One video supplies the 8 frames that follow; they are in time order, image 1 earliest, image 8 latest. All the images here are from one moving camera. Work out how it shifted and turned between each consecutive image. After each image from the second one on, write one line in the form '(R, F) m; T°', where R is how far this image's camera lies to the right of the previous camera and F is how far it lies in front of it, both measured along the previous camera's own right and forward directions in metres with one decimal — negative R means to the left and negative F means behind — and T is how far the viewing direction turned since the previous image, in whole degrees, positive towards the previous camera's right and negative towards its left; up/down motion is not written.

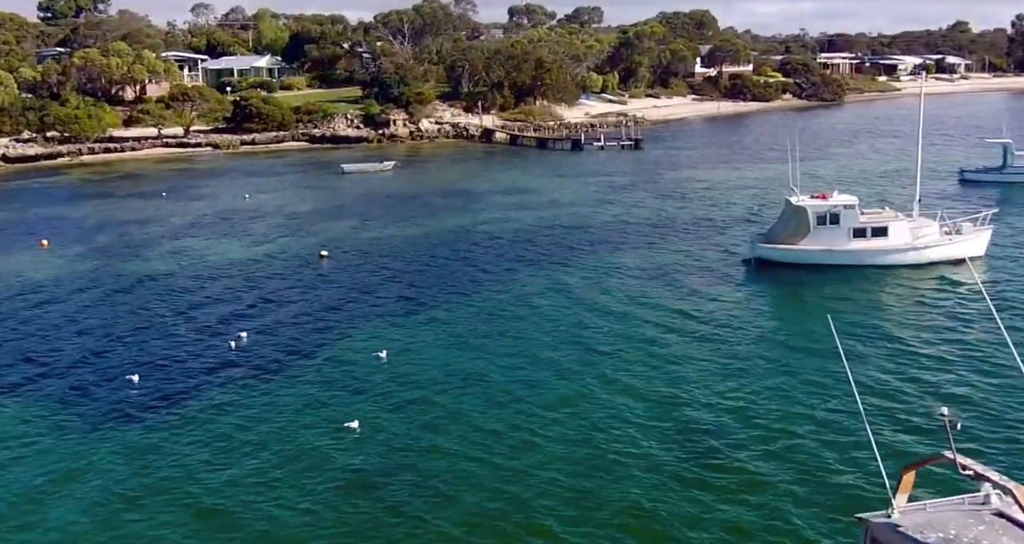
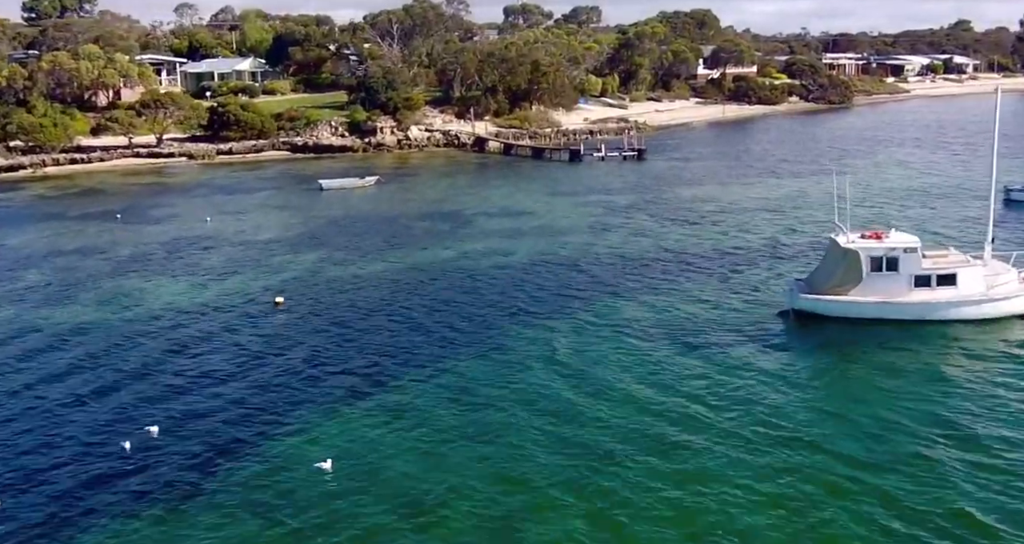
(+0.3, +7.1) m; 0°
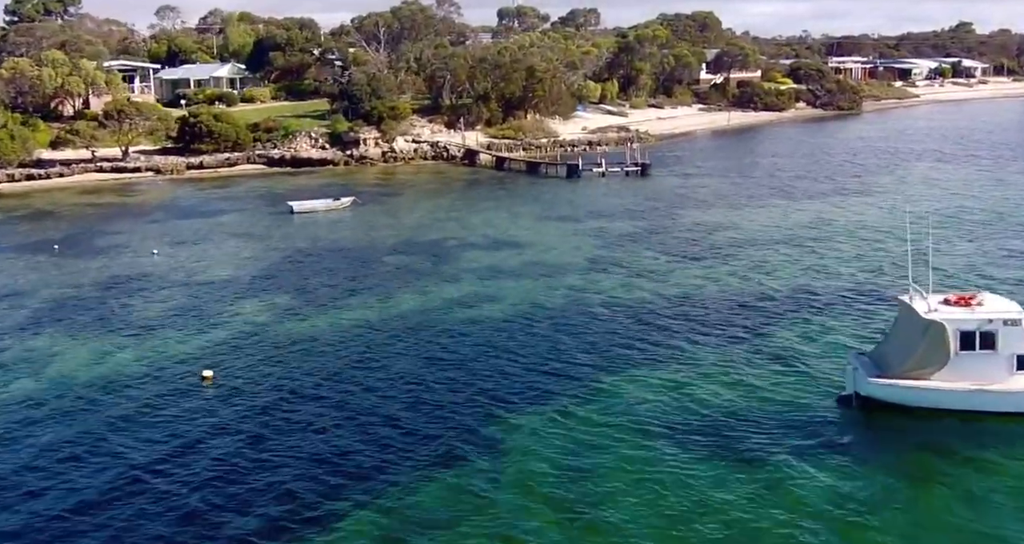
(+0.4, +7.6) m; 0°
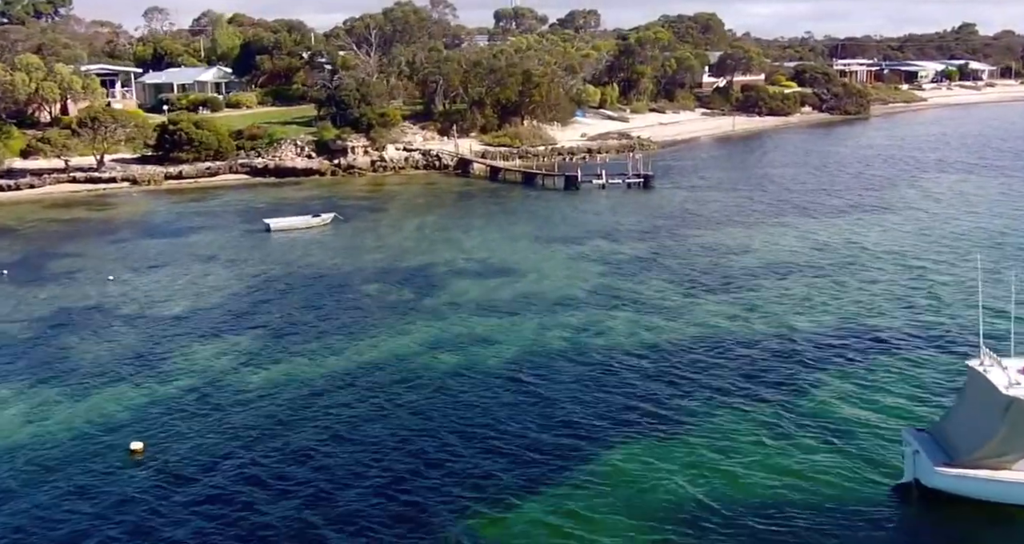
(+0.4, +5.0) m; 0°
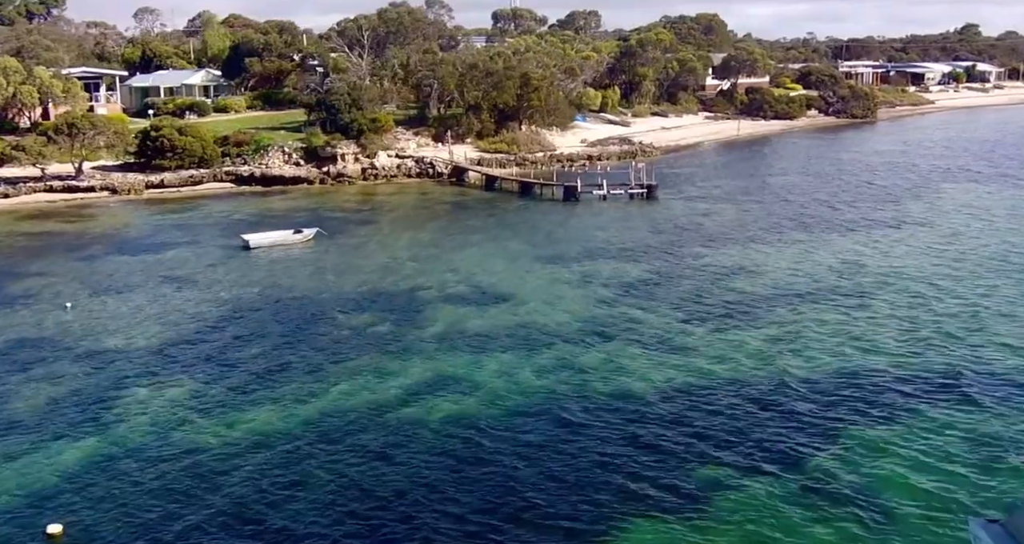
(+0.3, +4.1) m; 0°
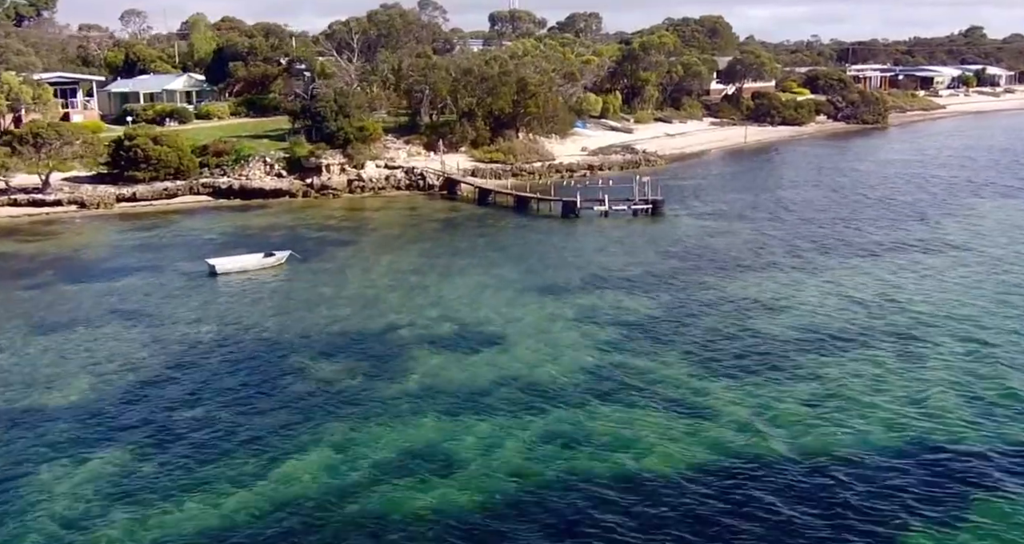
(+0.4, +5.7) m; 0°
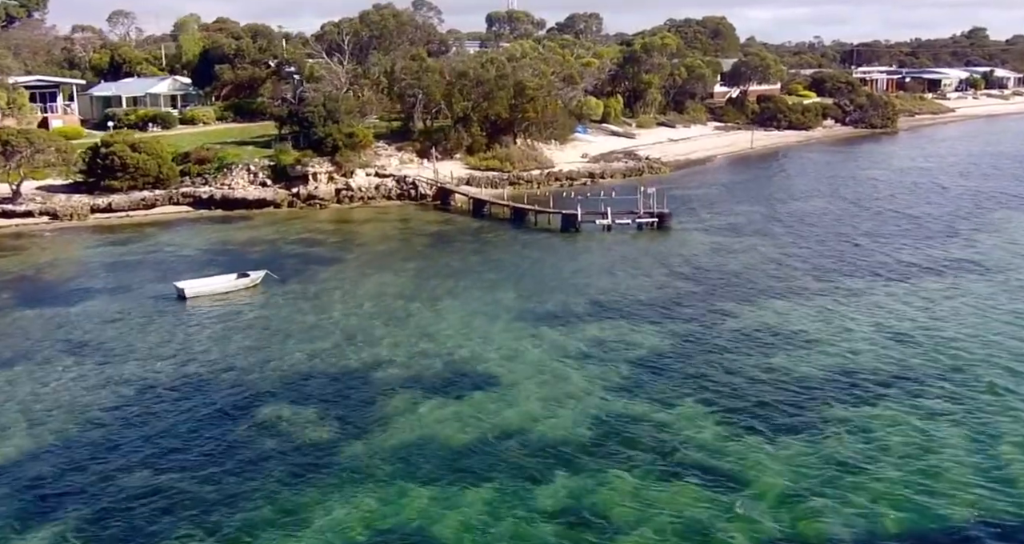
(+0.2, +4.5) m; 0°
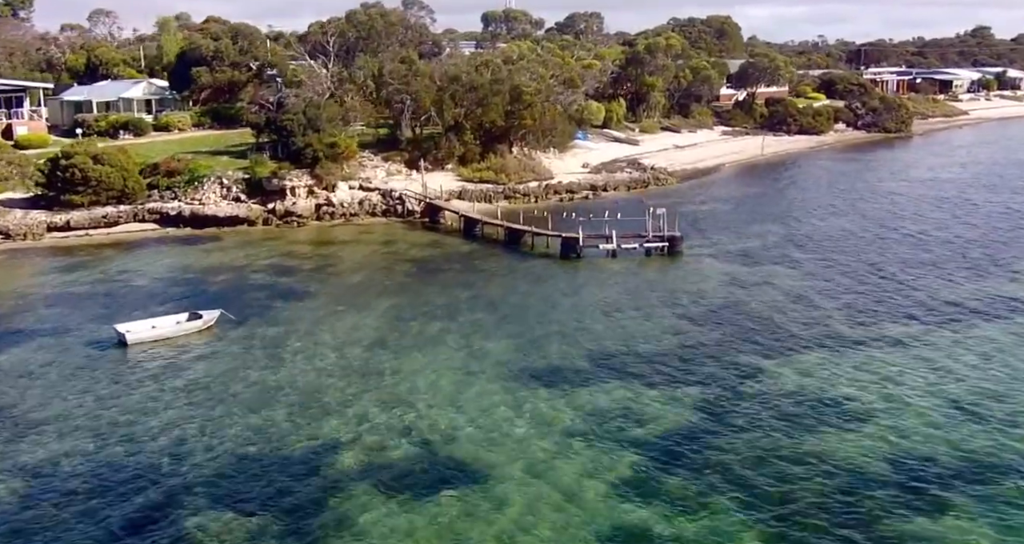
(+0.3, +6.7) m; 0°
